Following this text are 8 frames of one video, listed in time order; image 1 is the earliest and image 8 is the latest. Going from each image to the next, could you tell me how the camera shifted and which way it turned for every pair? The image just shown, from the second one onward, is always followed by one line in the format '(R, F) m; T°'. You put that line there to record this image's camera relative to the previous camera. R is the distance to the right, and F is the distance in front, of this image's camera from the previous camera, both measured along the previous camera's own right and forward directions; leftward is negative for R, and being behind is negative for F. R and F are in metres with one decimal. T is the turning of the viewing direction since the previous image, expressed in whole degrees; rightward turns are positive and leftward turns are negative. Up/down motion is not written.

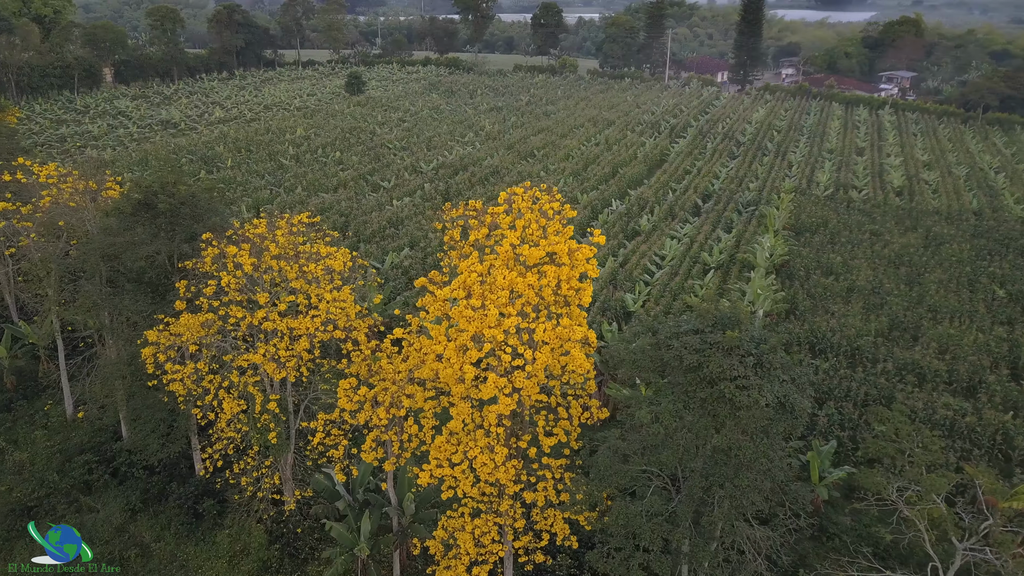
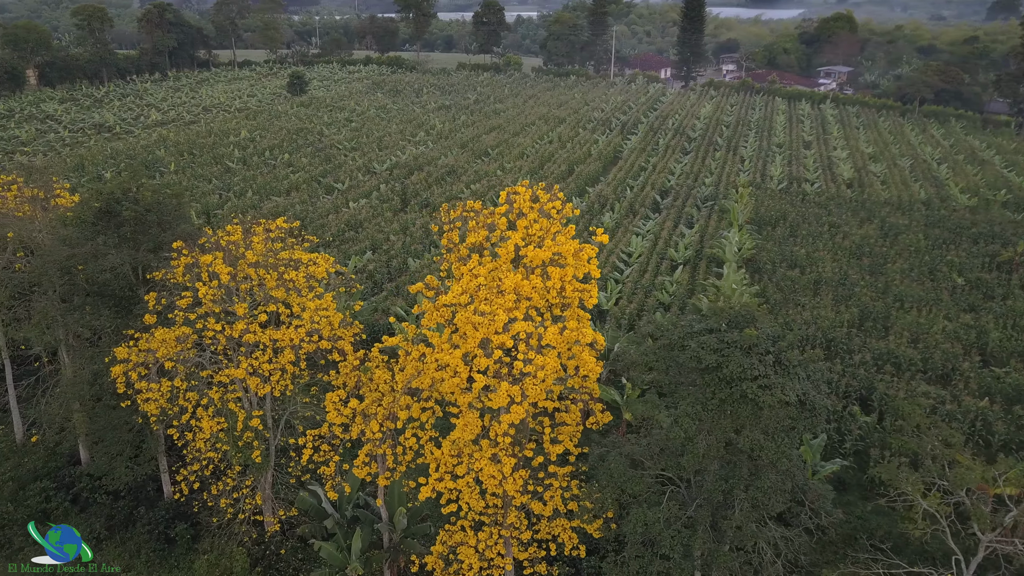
(-0.4, +0.3) m; +4°
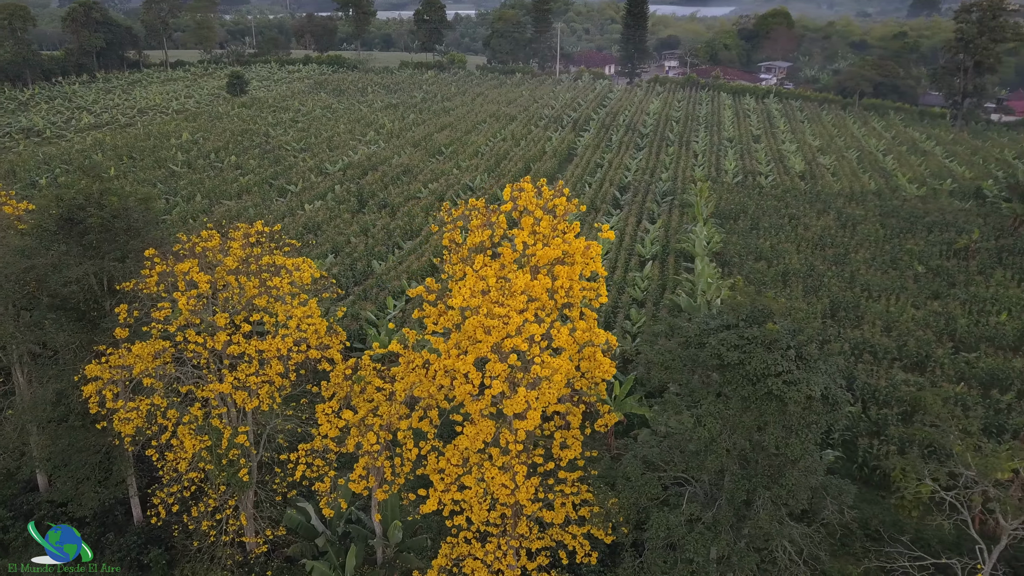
(-0.5, +0.3) m; +4°
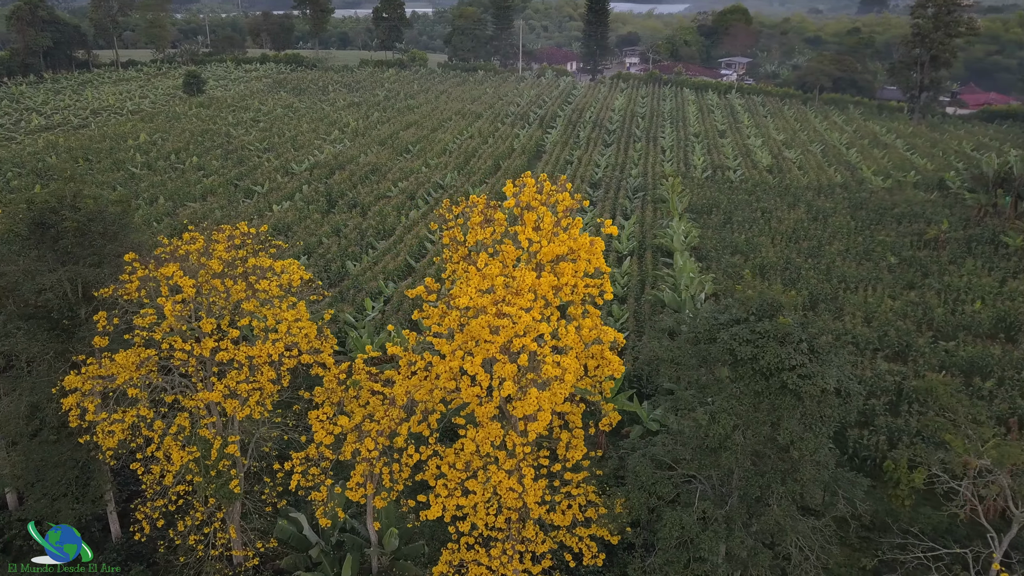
(-0.3, +0.2) m; +3°
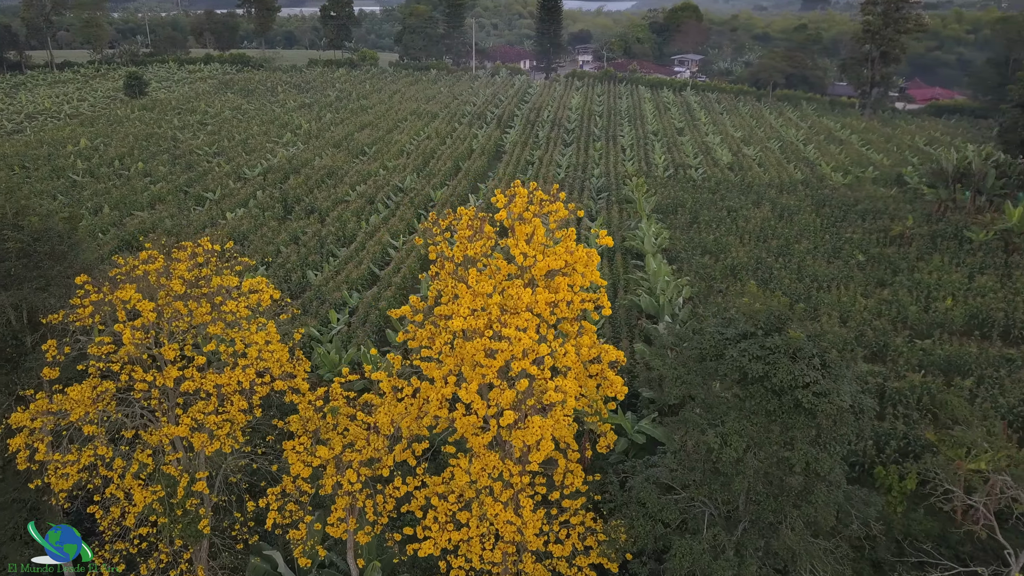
(-0.2, +0.4) m; +3°
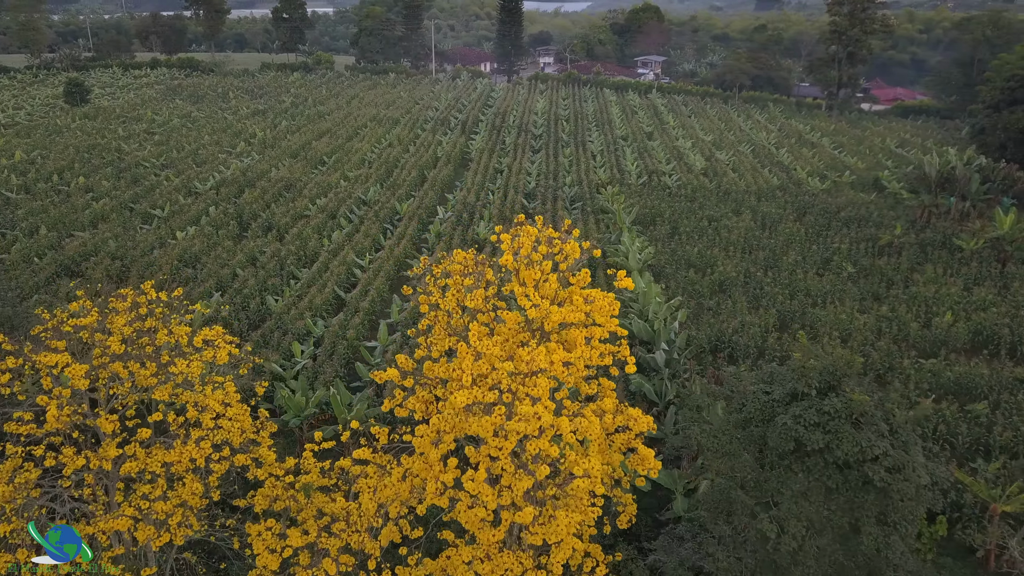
(-0.3, +0.8) m; +3°
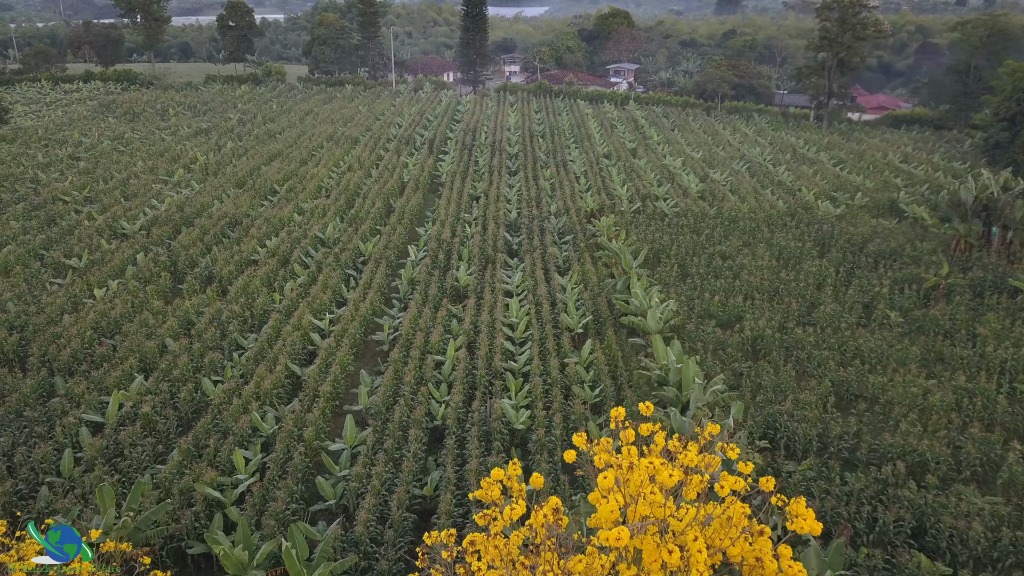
(-0.4, +2.1) m; +3°
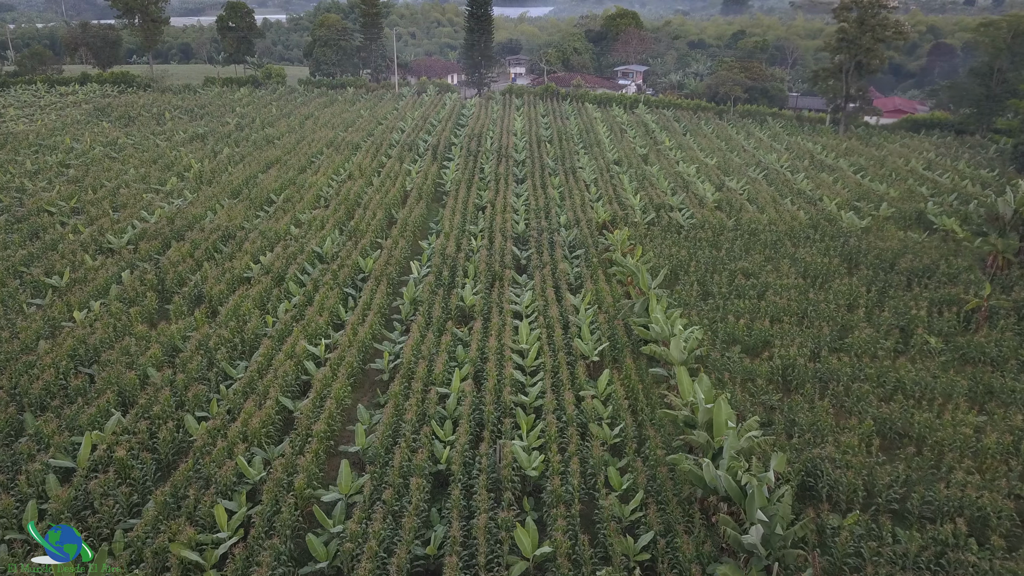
(-0.1, +0.8) m; 0°
